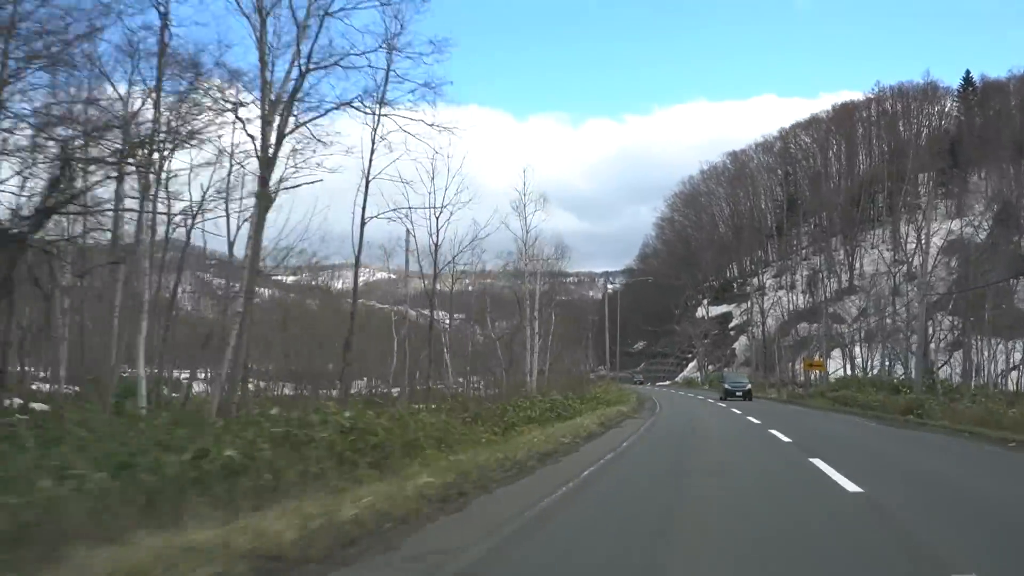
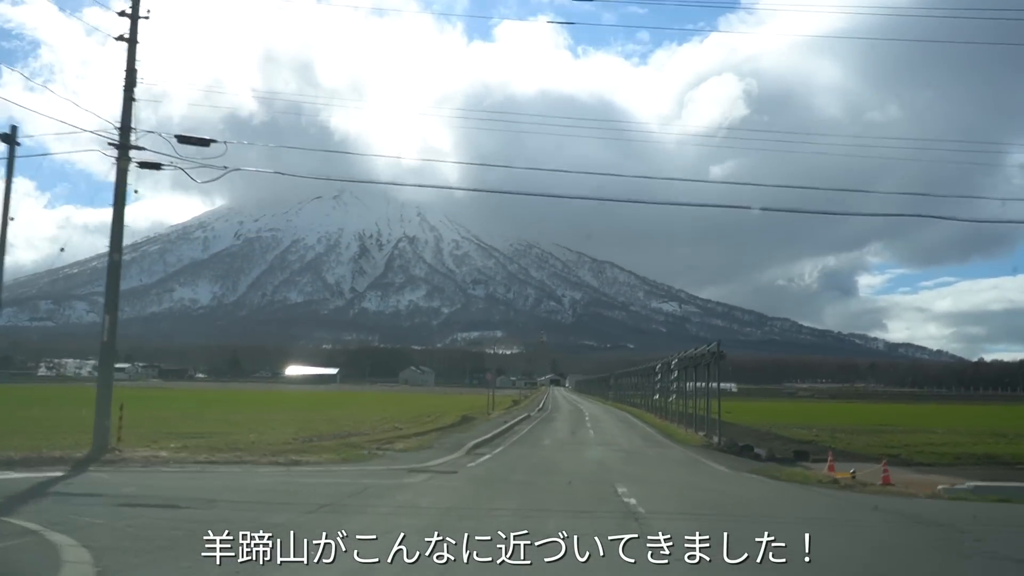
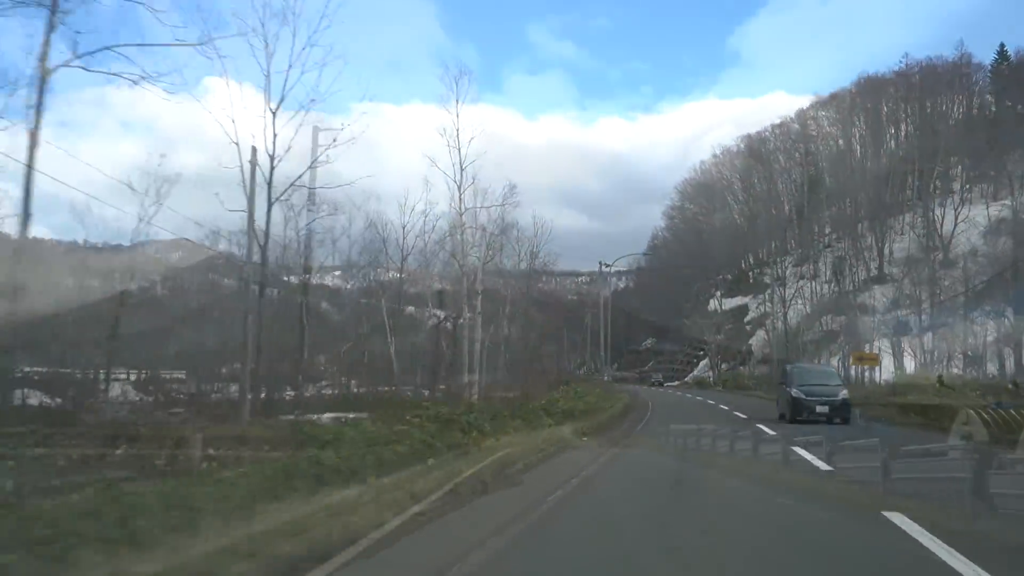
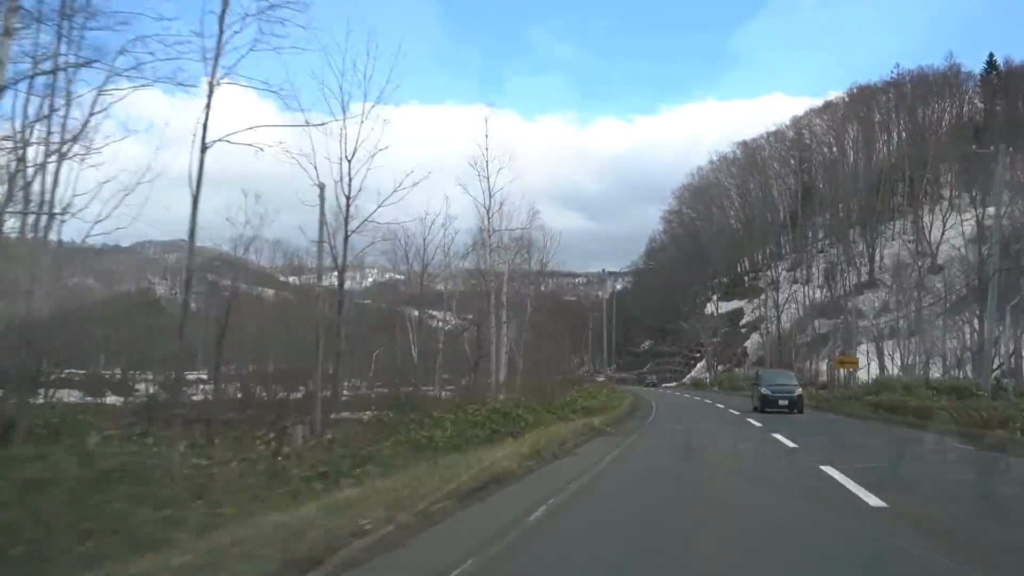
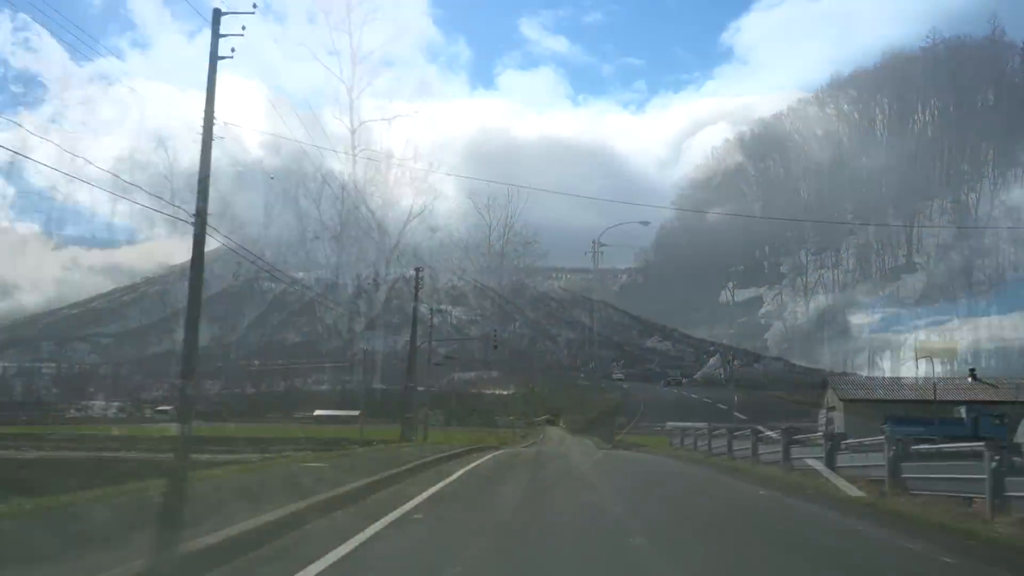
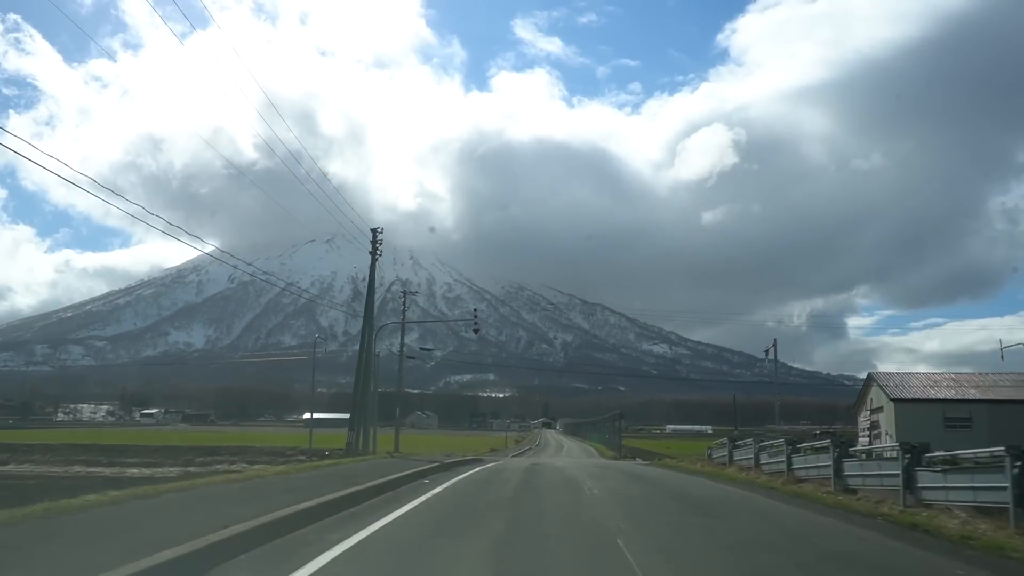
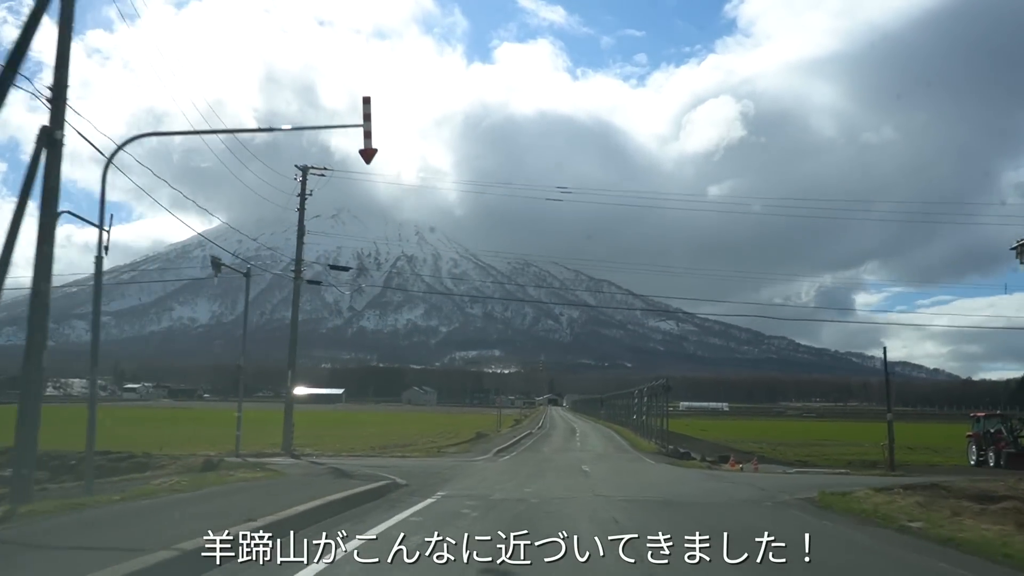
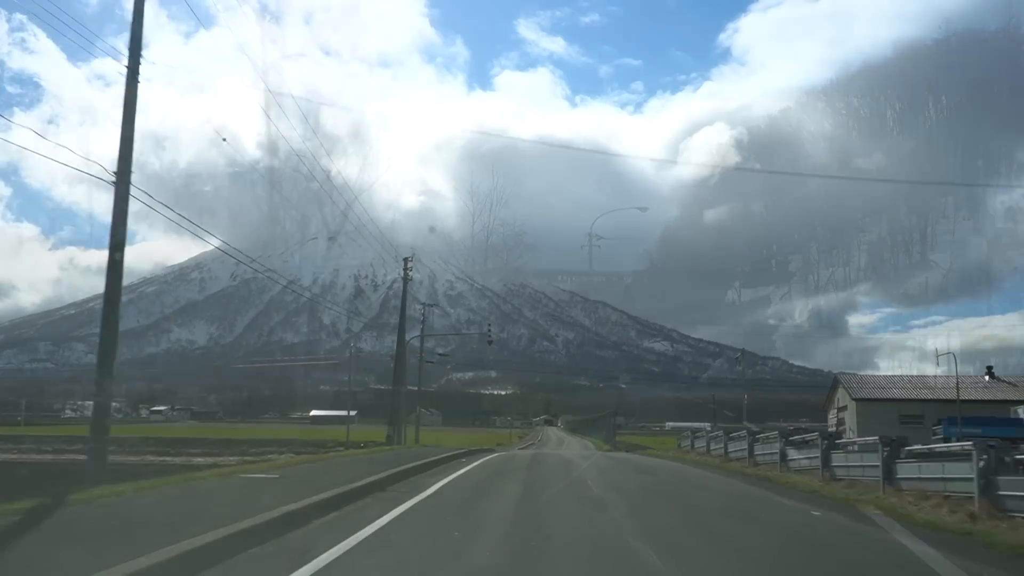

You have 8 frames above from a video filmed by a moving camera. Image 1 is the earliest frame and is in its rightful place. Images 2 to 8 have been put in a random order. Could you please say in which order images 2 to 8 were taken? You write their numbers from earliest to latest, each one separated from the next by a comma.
4, 3, 5, 8, 6, 7, 2
